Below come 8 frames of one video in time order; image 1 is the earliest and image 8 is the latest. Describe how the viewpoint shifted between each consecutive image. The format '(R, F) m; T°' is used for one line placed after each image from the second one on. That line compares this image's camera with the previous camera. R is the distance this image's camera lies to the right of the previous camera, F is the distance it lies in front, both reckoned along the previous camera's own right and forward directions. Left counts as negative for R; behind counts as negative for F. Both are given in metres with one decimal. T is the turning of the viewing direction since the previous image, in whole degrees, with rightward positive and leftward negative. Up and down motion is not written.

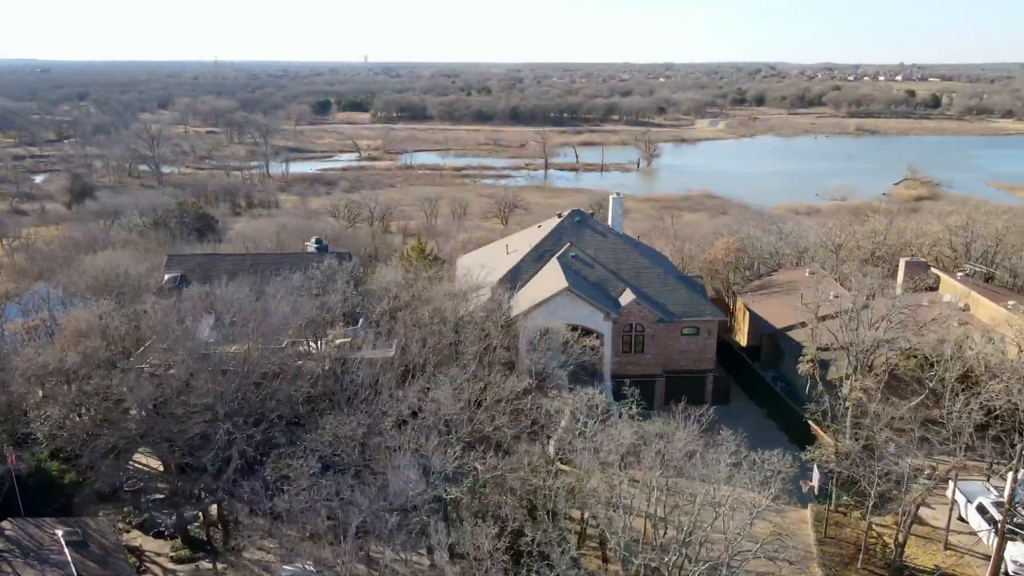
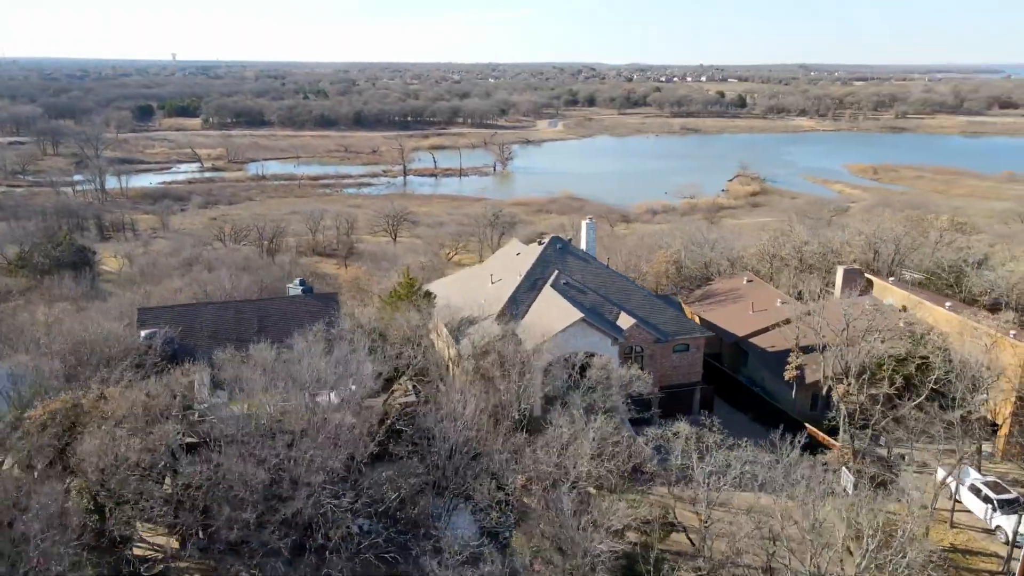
(-5.2, +0.3) m; +12°
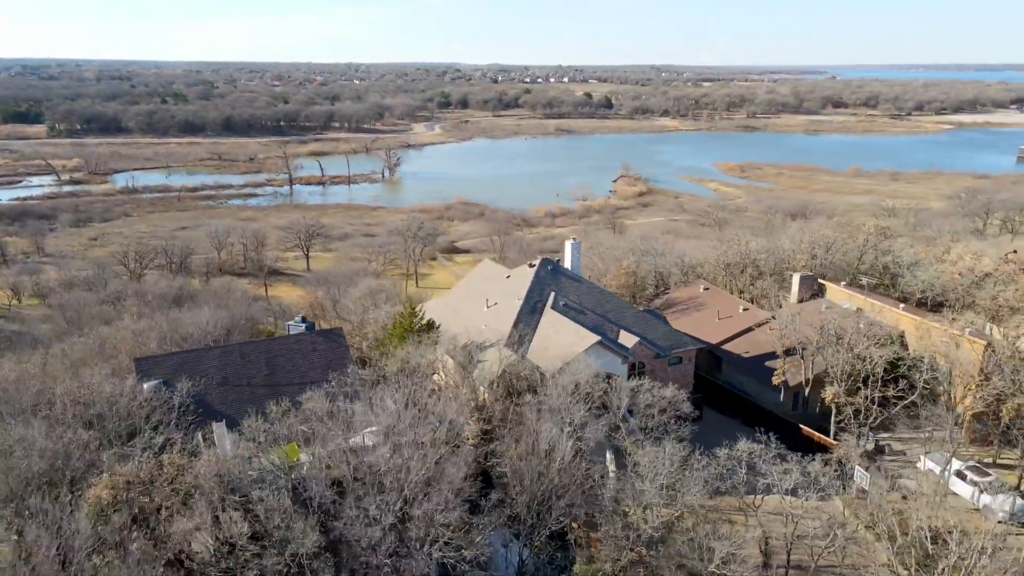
(-4.4, +0.2) m; +10°
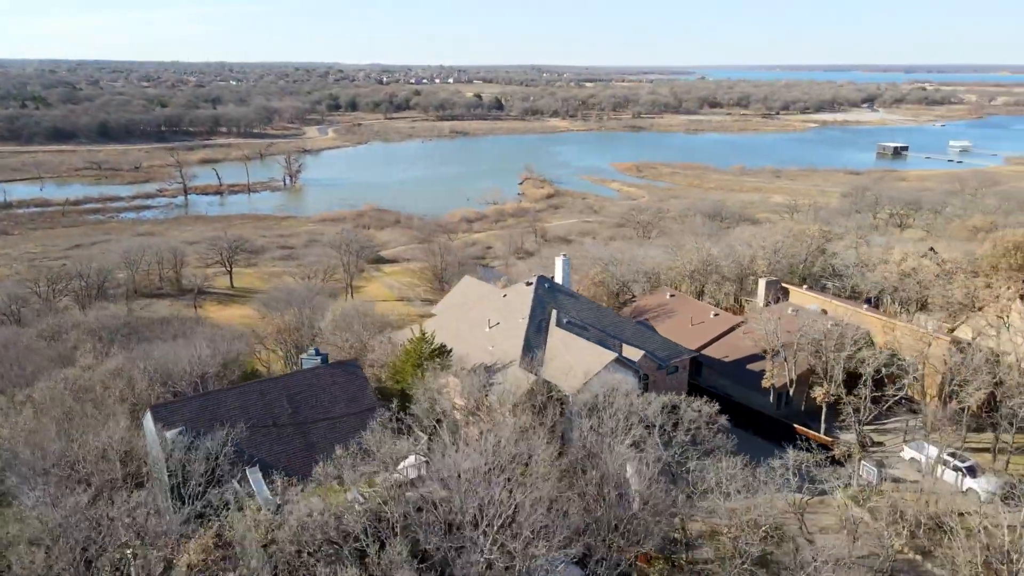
(-3.9, +0.1) m; +8°
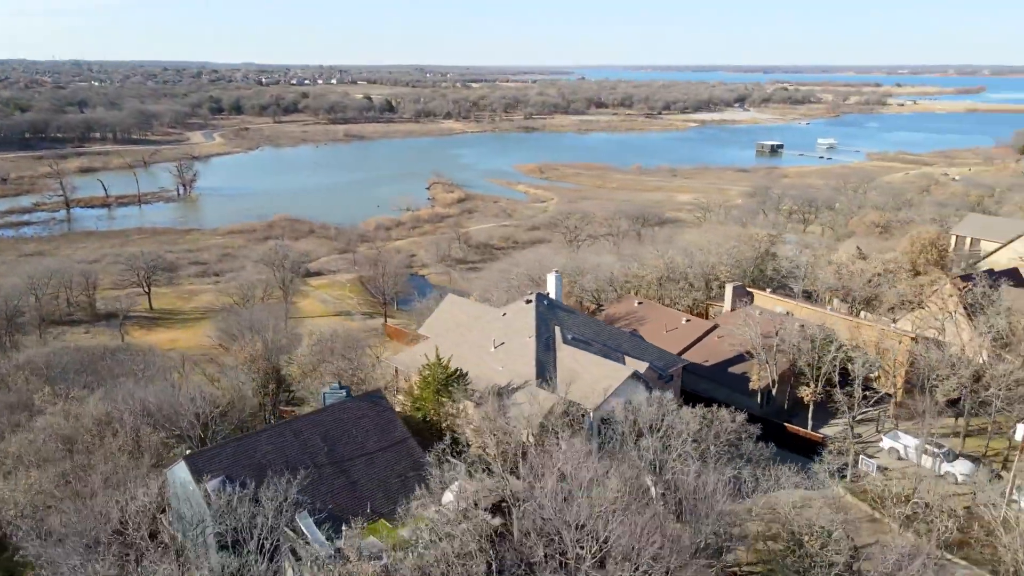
(-4.0, +0.1) m; +8°
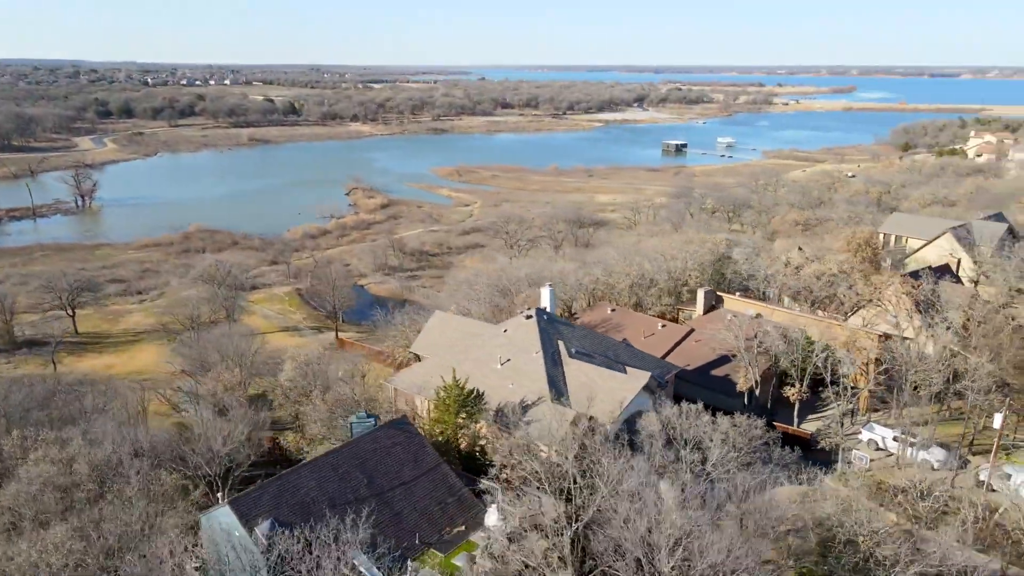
(-3.5, +0.1) m; +7°
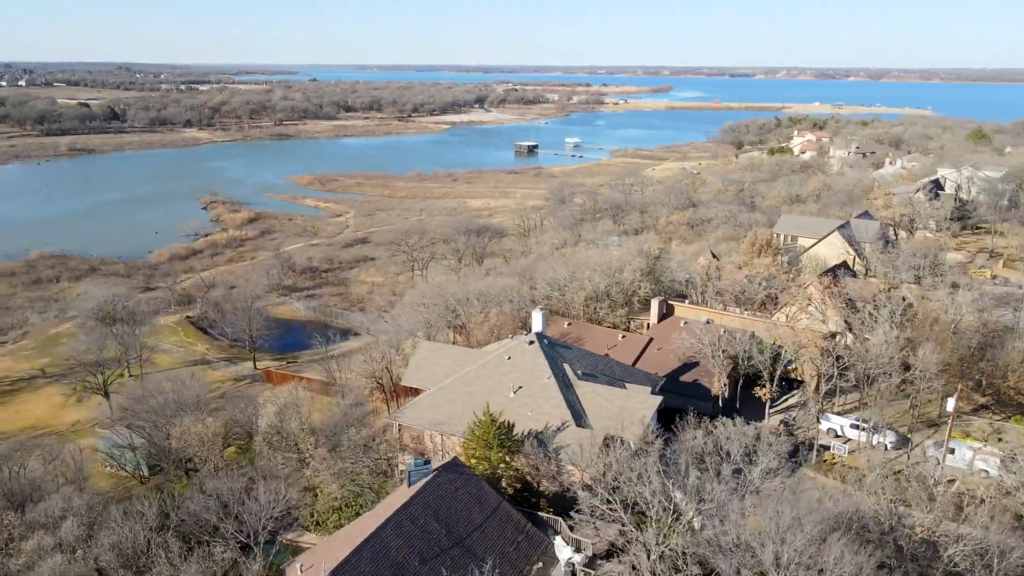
(-5.8, +0.3) m; +12°
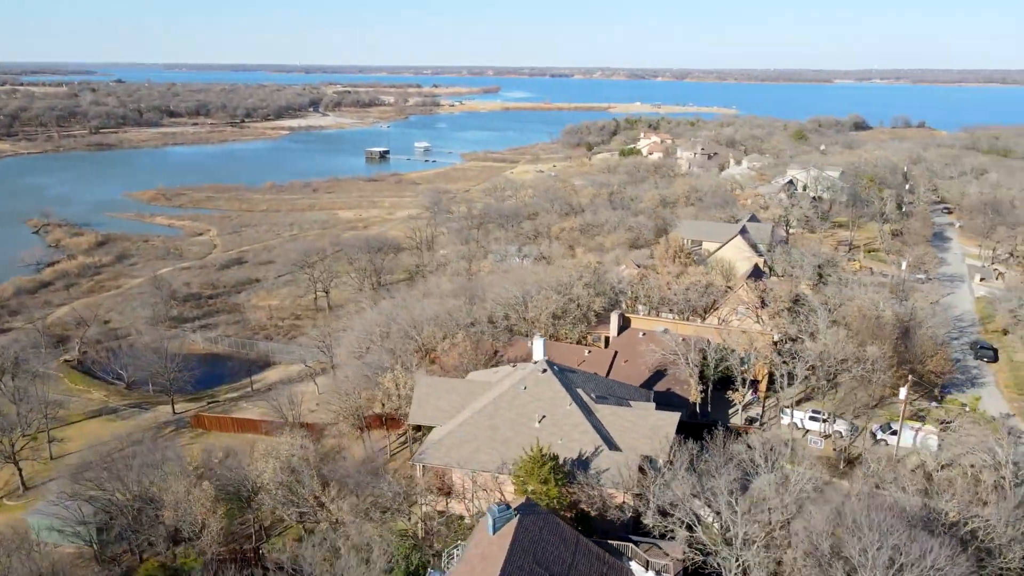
(-6.4, +0.4) m; +12°
